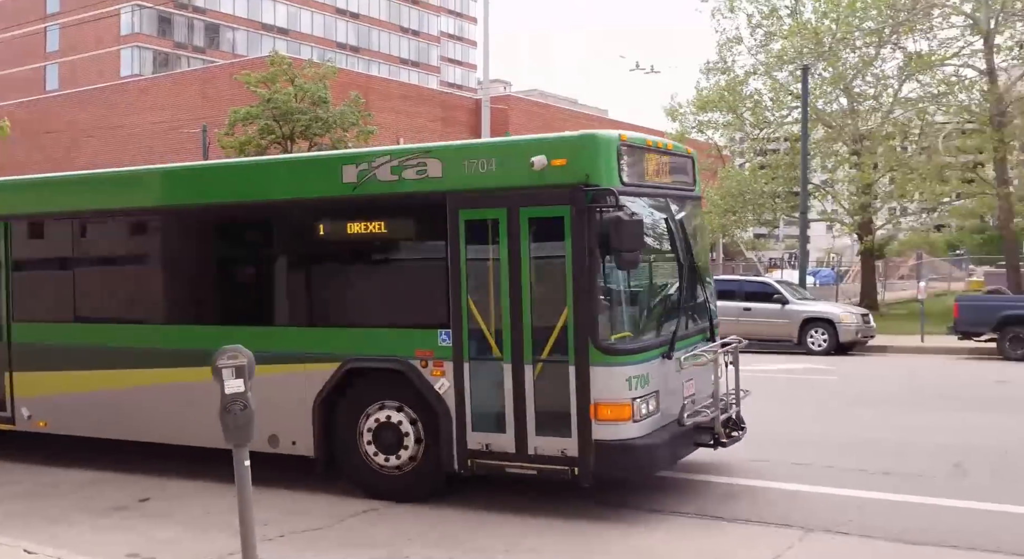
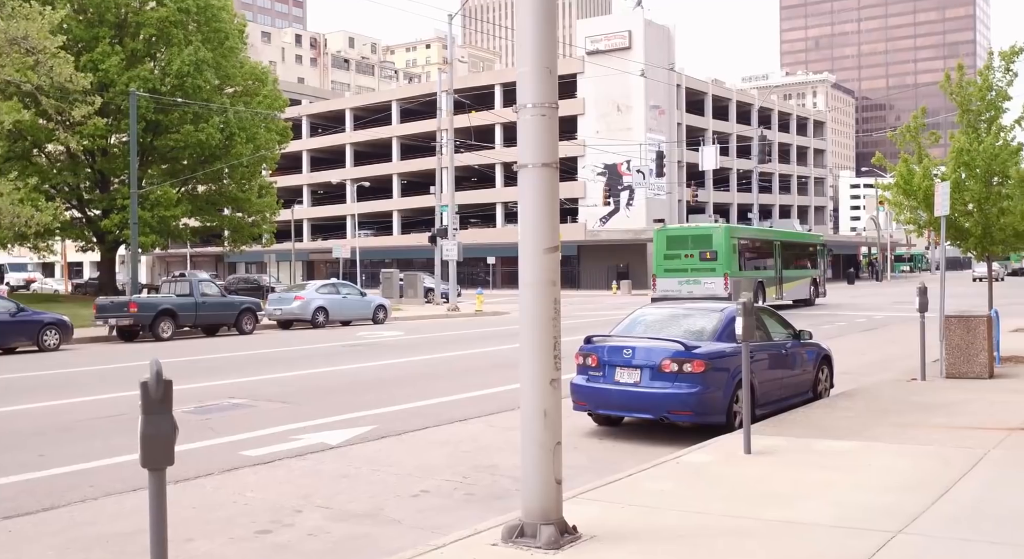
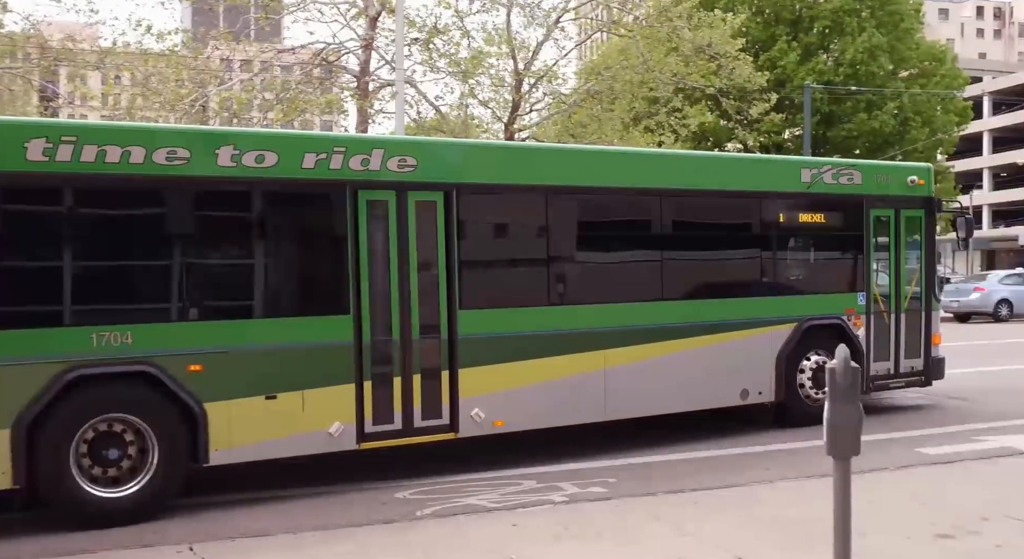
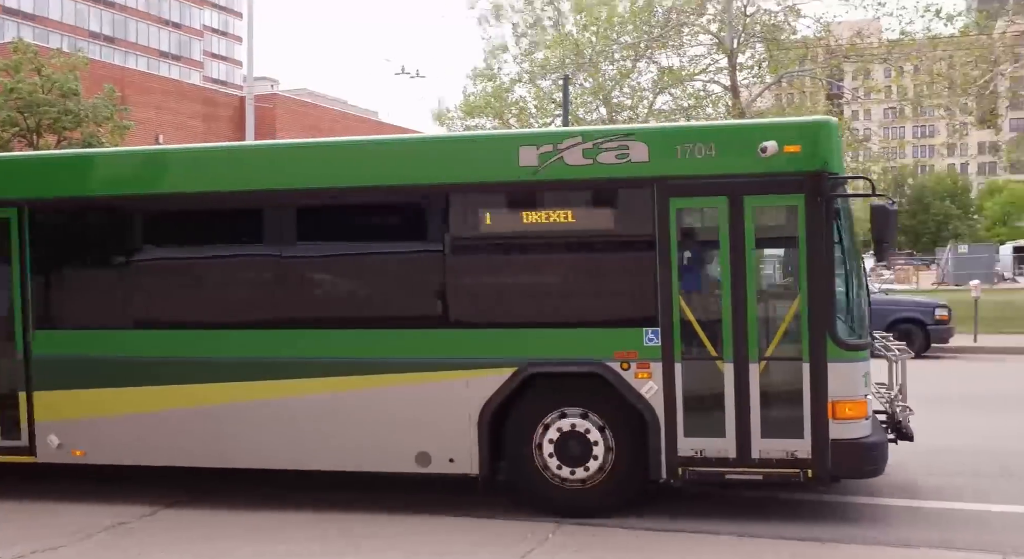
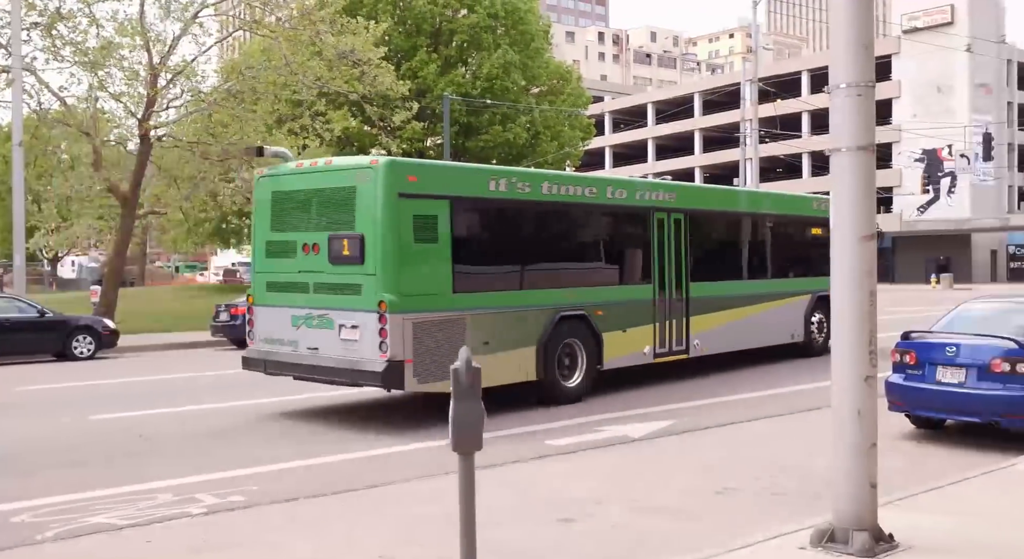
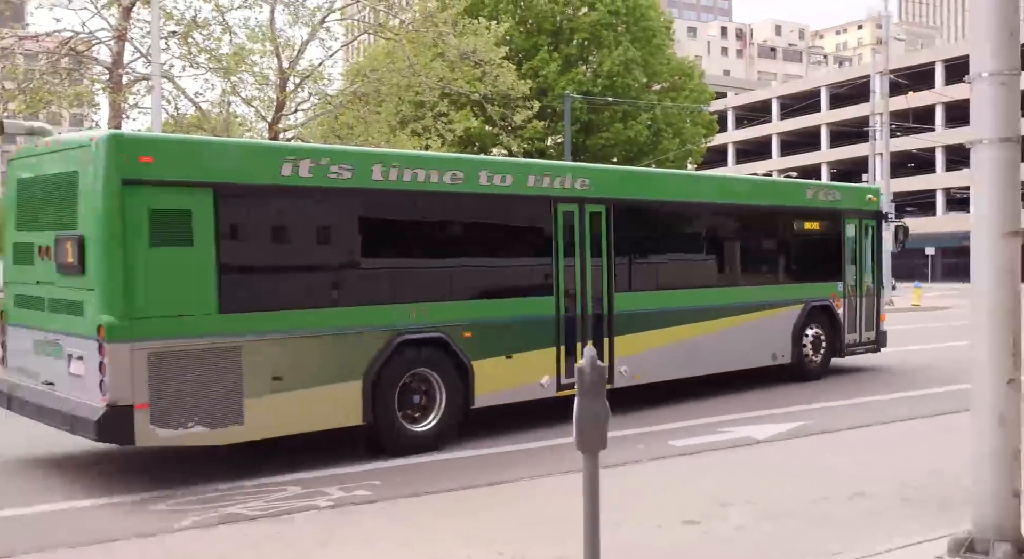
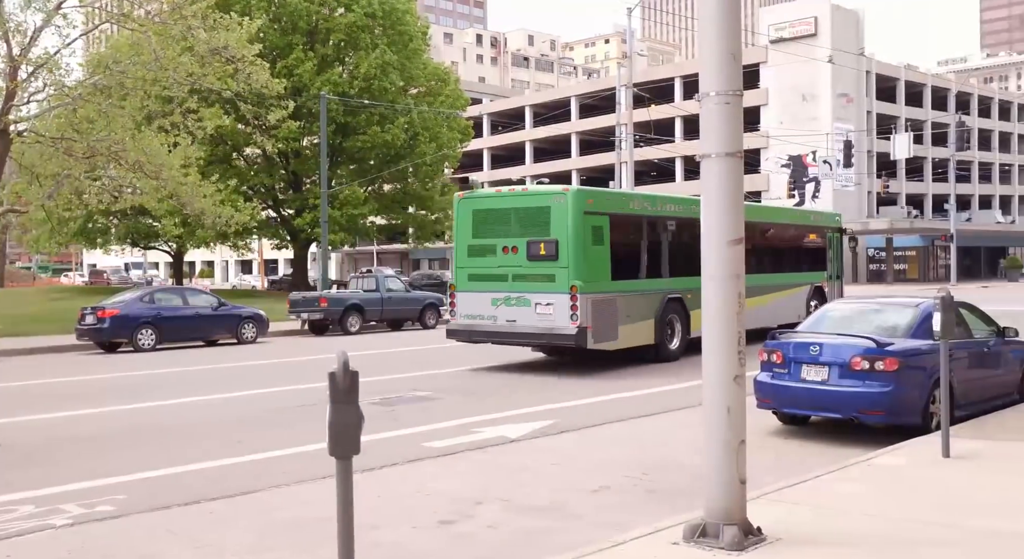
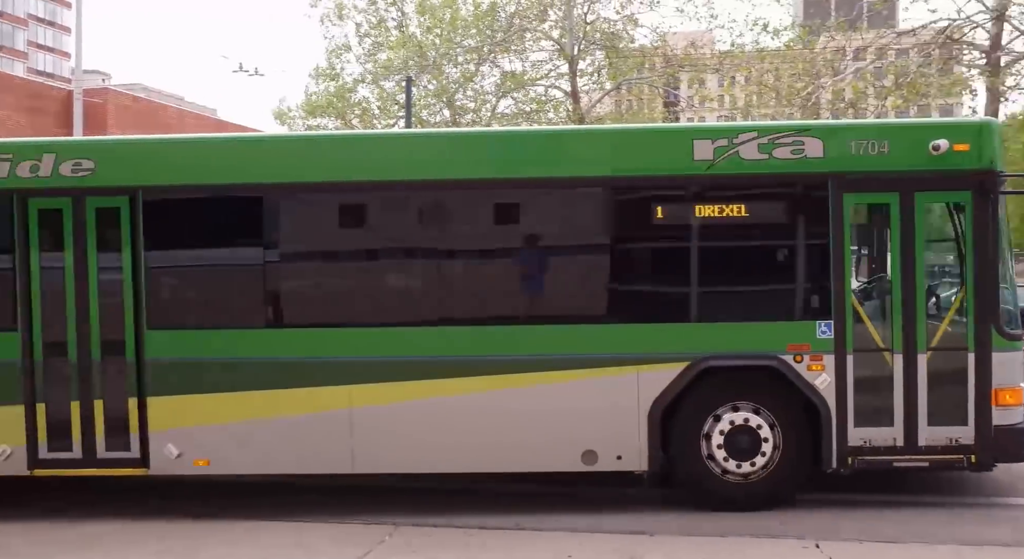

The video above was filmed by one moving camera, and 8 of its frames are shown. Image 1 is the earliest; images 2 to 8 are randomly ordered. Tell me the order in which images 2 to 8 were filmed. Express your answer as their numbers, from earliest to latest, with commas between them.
4, 8, 3, 6, 5, 7, 2
